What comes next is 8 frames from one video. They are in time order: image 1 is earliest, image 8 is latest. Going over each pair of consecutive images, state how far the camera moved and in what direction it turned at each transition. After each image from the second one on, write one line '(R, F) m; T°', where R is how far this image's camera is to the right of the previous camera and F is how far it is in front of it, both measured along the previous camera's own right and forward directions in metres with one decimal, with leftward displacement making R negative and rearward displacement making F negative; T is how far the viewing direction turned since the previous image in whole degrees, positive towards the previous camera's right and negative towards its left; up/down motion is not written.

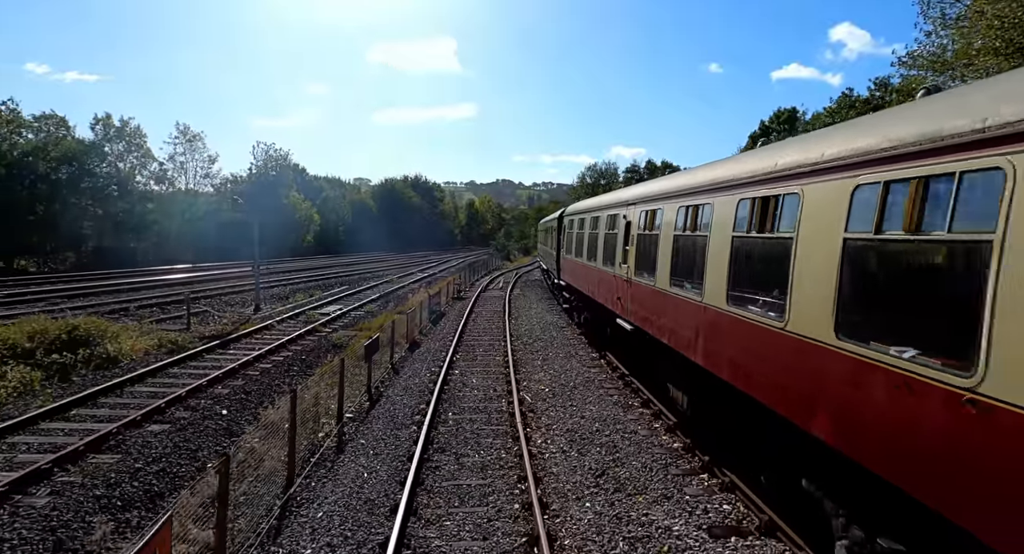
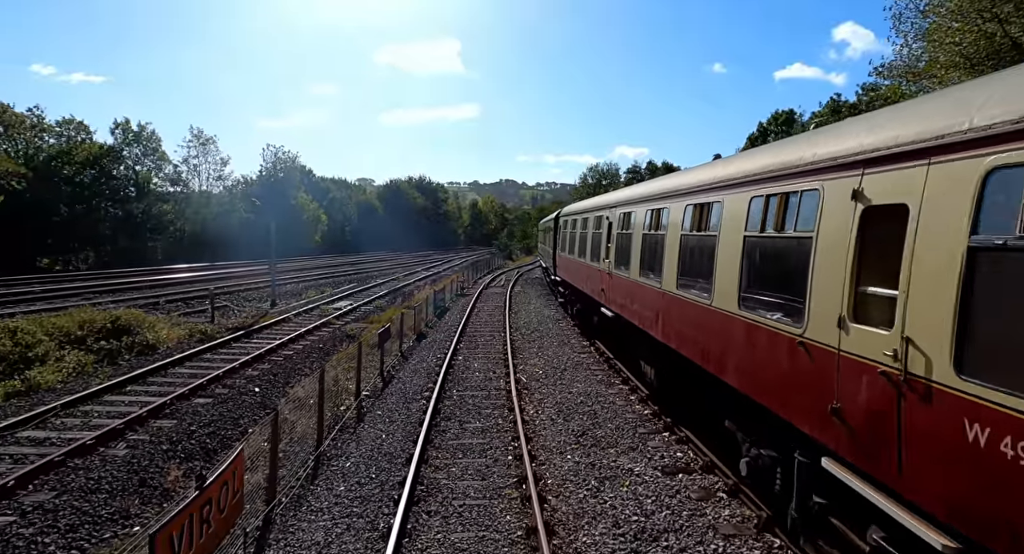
(+0.1, -1.4) m; 0°
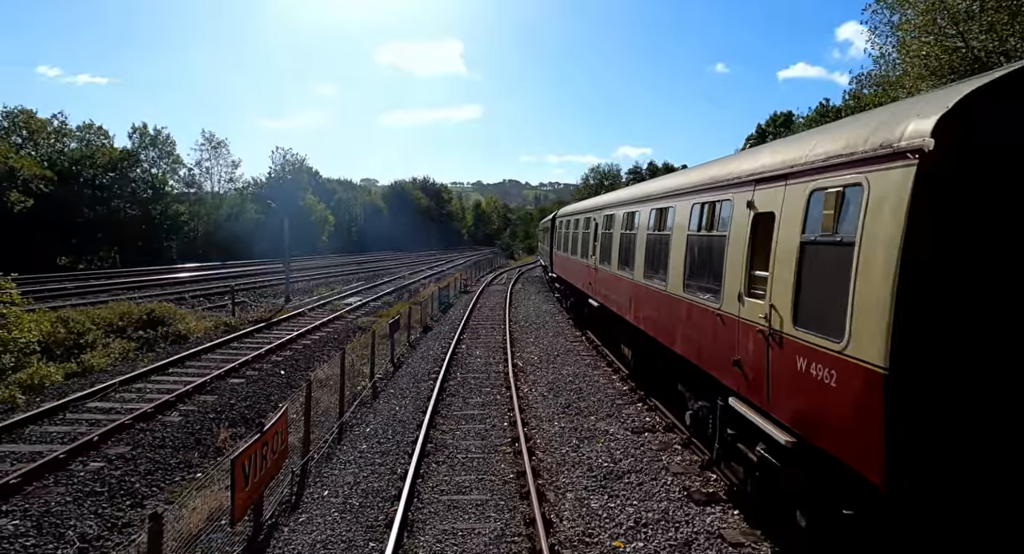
(+0.1, -1.4) m; 0°
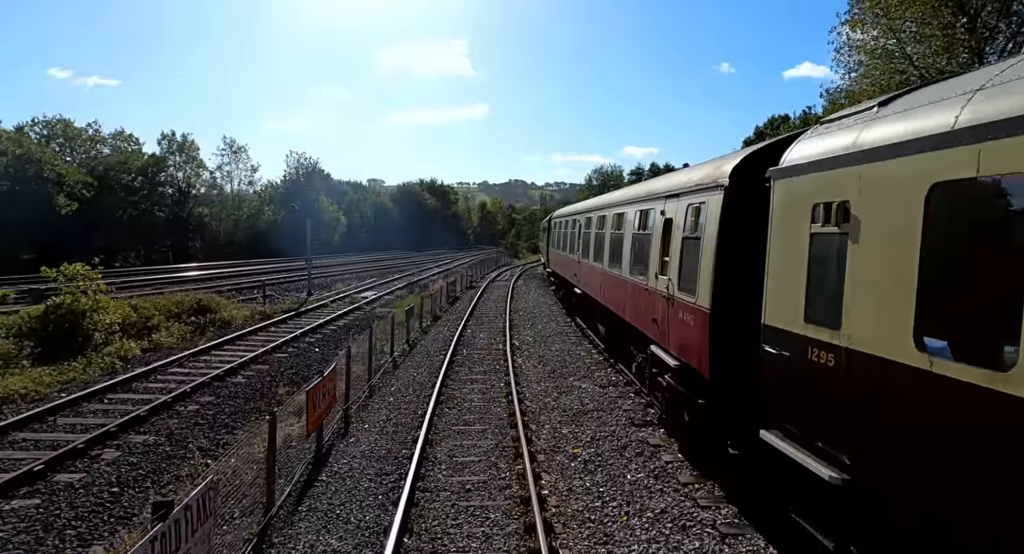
(+0.2, -2.4) m; -1°
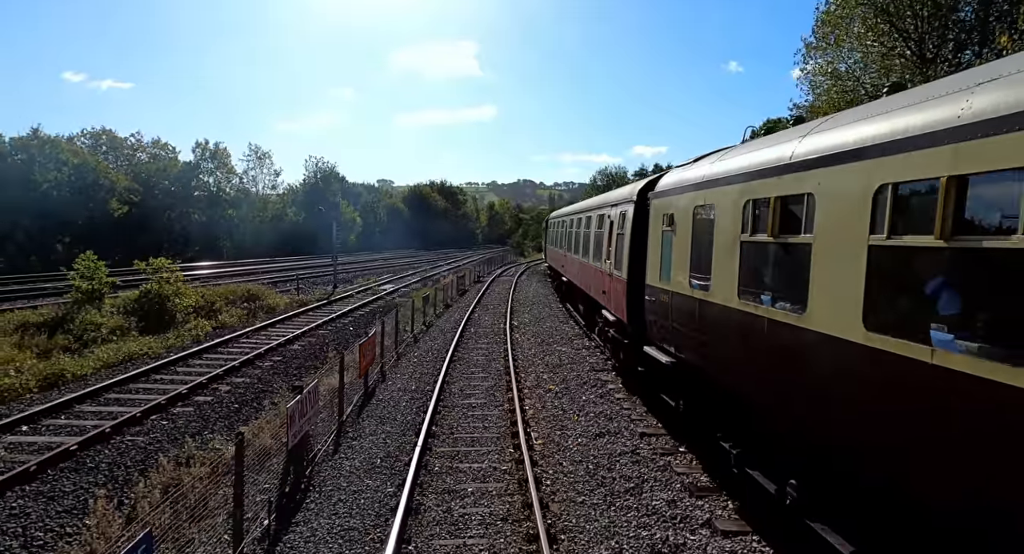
(+0.3, -3.3) m; -1°
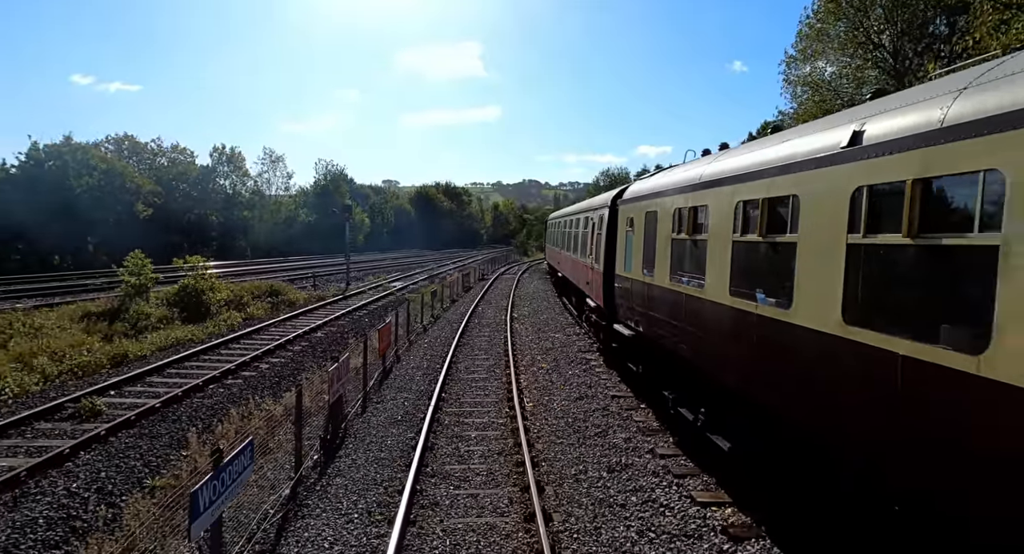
(+0.2, -1.9) m; 0°
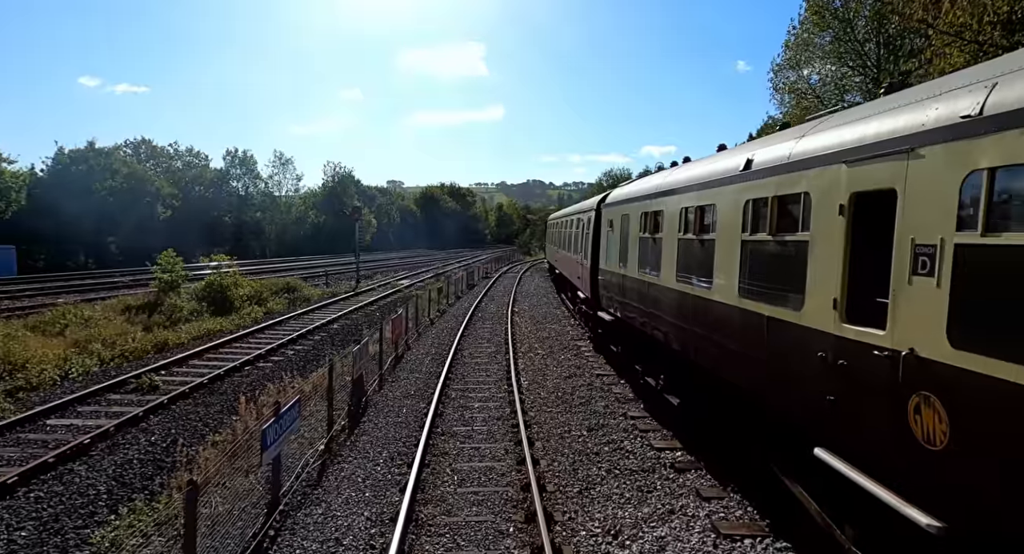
(+0.1, -1.5) m; 0°
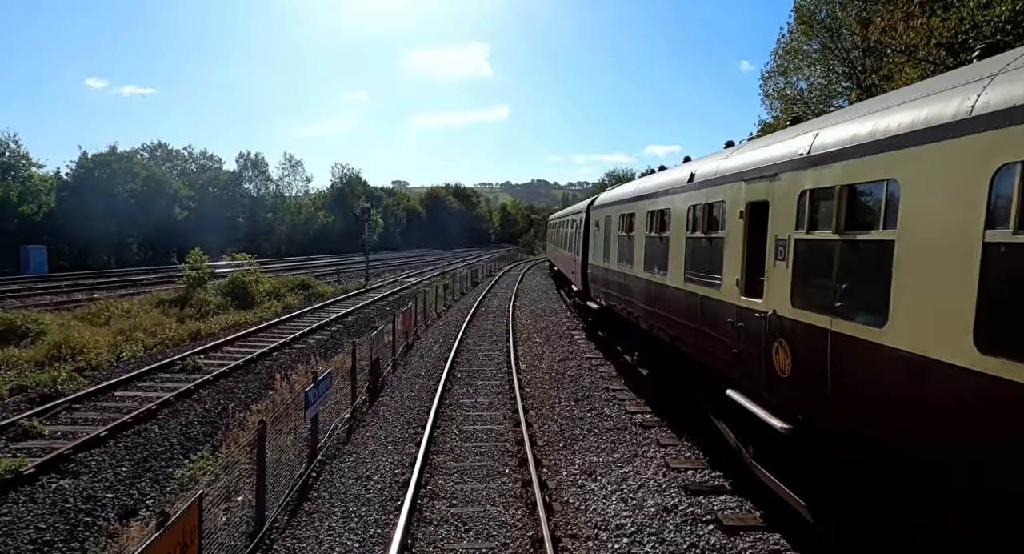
(+0.1, -1.5) m; 0°
